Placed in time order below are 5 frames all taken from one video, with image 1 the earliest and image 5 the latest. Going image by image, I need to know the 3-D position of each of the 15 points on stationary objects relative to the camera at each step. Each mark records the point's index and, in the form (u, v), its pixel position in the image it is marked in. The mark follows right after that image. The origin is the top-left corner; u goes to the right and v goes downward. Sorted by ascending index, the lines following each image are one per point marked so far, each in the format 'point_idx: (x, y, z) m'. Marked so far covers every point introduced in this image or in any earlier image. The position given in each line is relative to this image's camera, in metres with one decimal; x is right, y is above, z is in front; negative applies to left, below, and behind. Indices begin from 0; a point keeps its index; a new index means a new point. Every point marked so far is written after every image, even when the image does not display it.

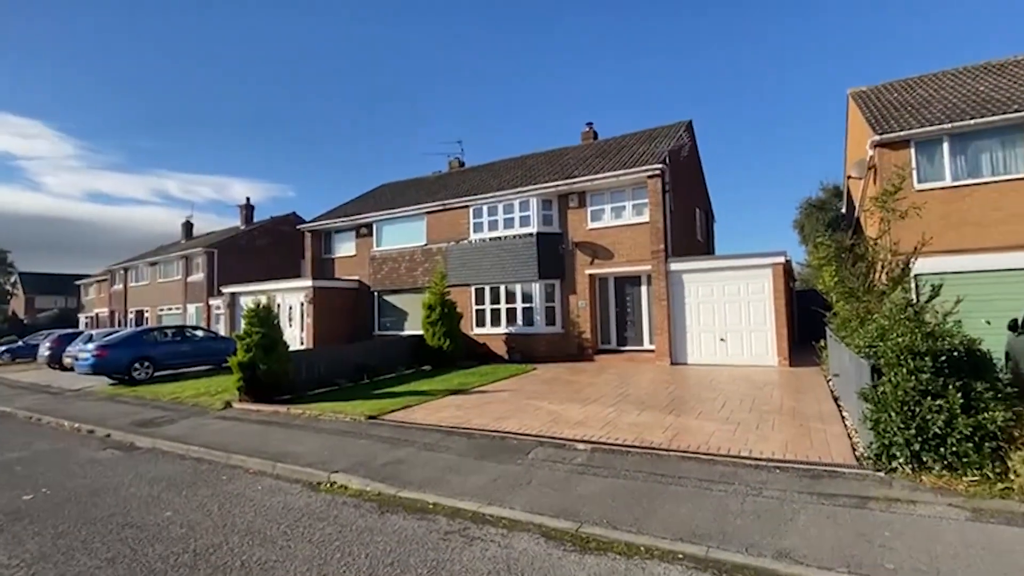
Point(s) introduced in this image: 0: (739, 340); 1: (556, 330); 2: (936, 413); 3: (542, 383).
0: (+6.5, -1.5, +14.5) m
1: (+1.5, -1.5, +17.5) m
2: (+4.4, -1.3, +5.2) m
3: (+0.8, -2.4, +12.9) m
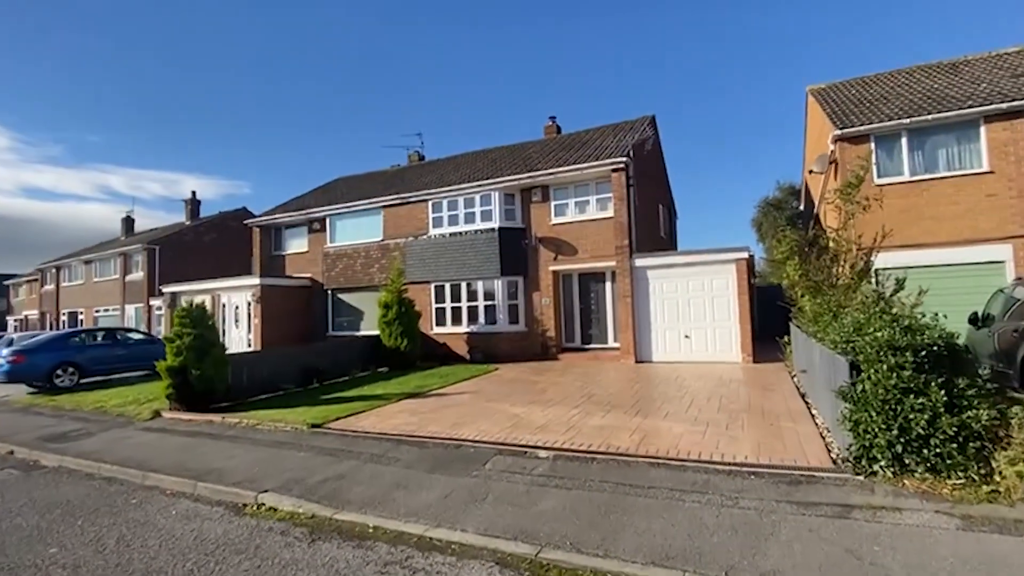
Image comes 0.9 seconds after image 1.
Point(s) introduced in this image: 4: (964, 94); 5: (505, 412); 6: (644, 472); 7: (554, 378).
0: (+5.4, -1.4, +14.3) m
1: (+0.2, -1.4, +17.0) m
2: (+3.9, -1.2, +4.9) m
3: (-0.2, -2.3, +12.2) m
4: (+11.5, +4.9, +12.9) m
5: (-0.1, -2.2, +9.1) m
6: (+1.5, -2.1, +5.8) m
7: (+1.1, -2.3, +12.8) m
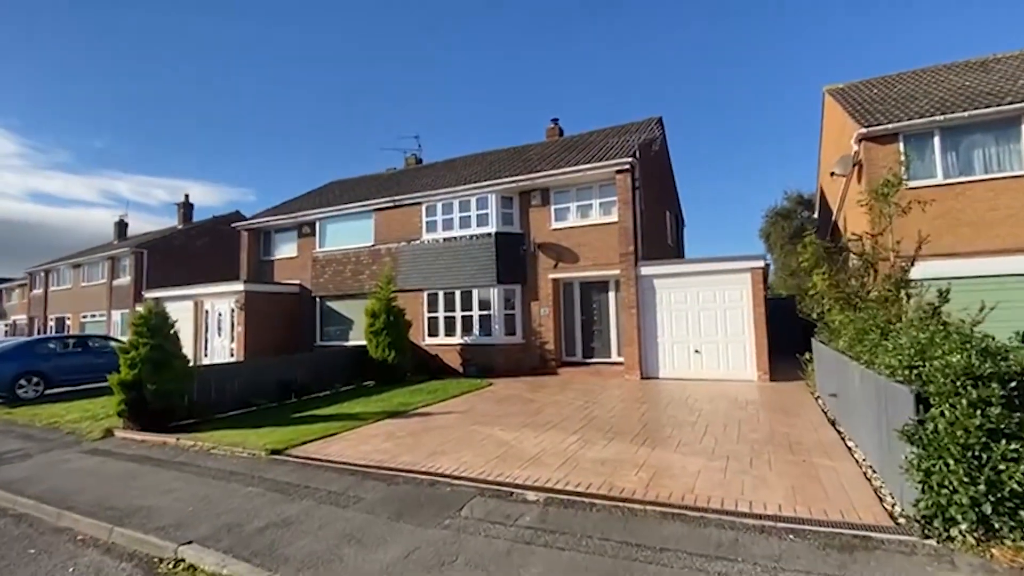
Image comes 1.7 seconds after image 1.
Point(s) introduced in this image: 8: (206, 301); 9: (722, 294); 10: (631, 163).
0: (+5.3, -1.6, +13.1) m
1: (+0.1, -1.6, +15.9) m
2: (+3.7, -1.3, +3.8) m
3: (-0.4, -2.5, +11.1) m
4: (+11.4, +4.6, +11.8) m
5: (-0.3, -2.4, +8.0) m
6: (+1.3, -2.2, +4.7) m
7: (+0.9, -2.5, +11.7) m
8: (-11.7, -0.5, +19.4) m
9: (+5.5, -0.1, +13.2) m
10: (+3.4, +3.6, +14.3) m
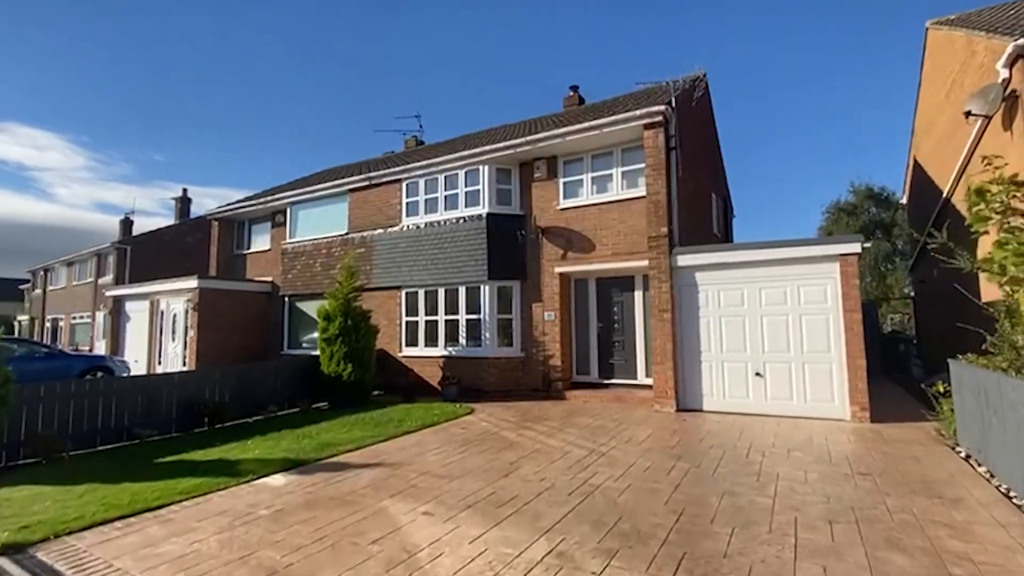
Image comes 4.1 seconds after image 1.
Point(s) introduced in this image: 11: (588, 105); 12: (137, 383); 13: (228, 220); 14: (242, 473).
0: (+4.9, -1.6, +9.2) m
1: (0.0, -1.6, +12.3) m
2: (+2.7, -1.1, 0.0) m
3: (-0.8, -2.4, +7.6) m
4: (+11.0, +4.7, +7.5) m
5: (-1.0, -2.2, +4.4) m
6: (+0.4, -2.0, +1.0) m
7: (+0.5, -2.4, +8.0) m
8: (-11.5, -0.4, +16.7) m
9: (+5.2, -0.1, +9.2) m
10: (+3.2, +3.6, +10.5) m
11: (+2.6, +6.2, +17.6) m
12: (-6.4, -1.6, +9.0) m
13: (-10.6, +2.5, +18.9) m
14: (-3.5, -2.3, +6.5) m
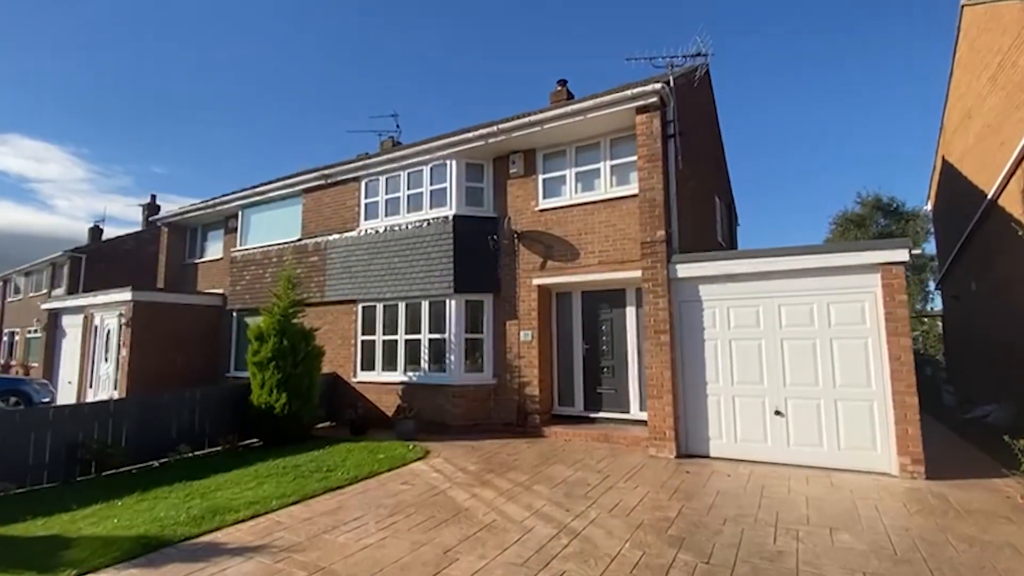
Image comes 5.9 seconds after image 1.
0: (+4.3, -1.8, +7.3) m
1: (-0.6, -1.9, +10.4) m
2: (+2.2, -1.1, -1.9) m
3: (-1.4, -2.5, +5.7) m
4: (+10.5, +4.4, +5.8) m
5: (-1.6, -2.3, +2.5) m
6: (-0.2, -2.0, -0.8) m
7: (-0.1, -2.6, +6.2) m
8: (-12.1, -0.8, +14.8) m
9: (+4.6, -0.3, +7.4) m
10: (+2.6, +3.4, +8.8) m
11: (+2.0, +5.8, +15.9) m
12: (-7.0, -1.8, +7.1) m
13: (-11.2, +2.1, +17.1) m
14: (-4.1, -2.5, +4.6) m
